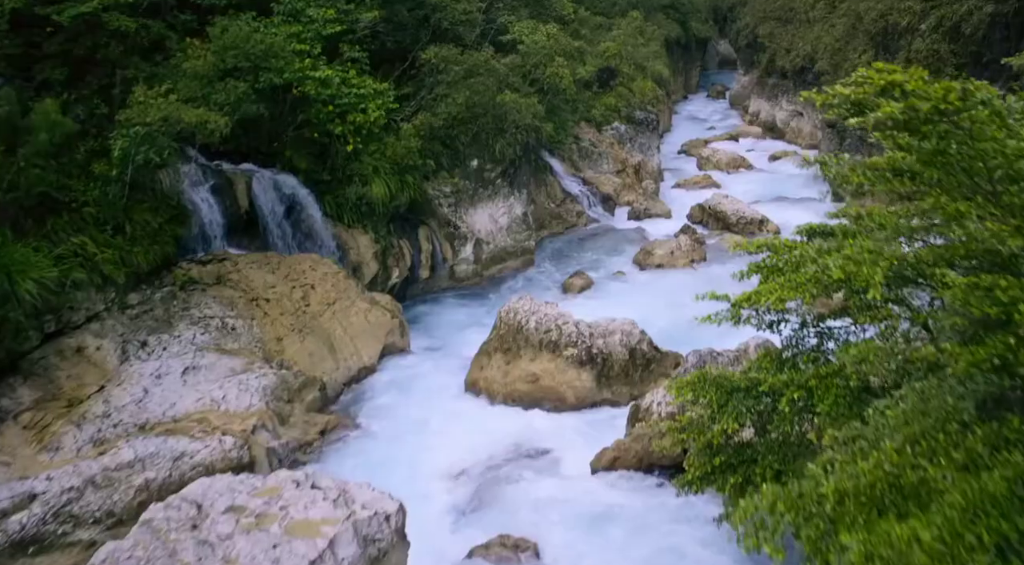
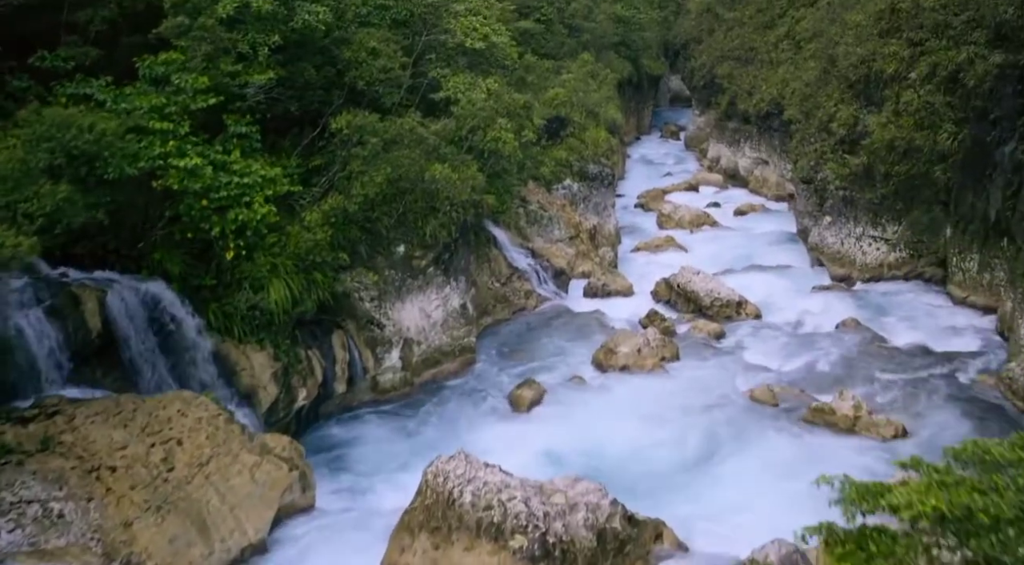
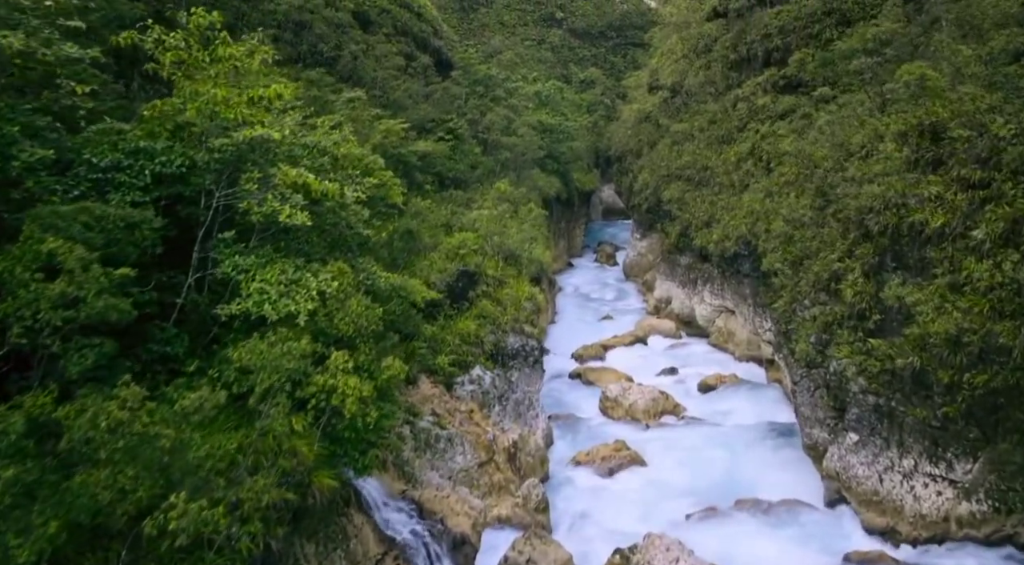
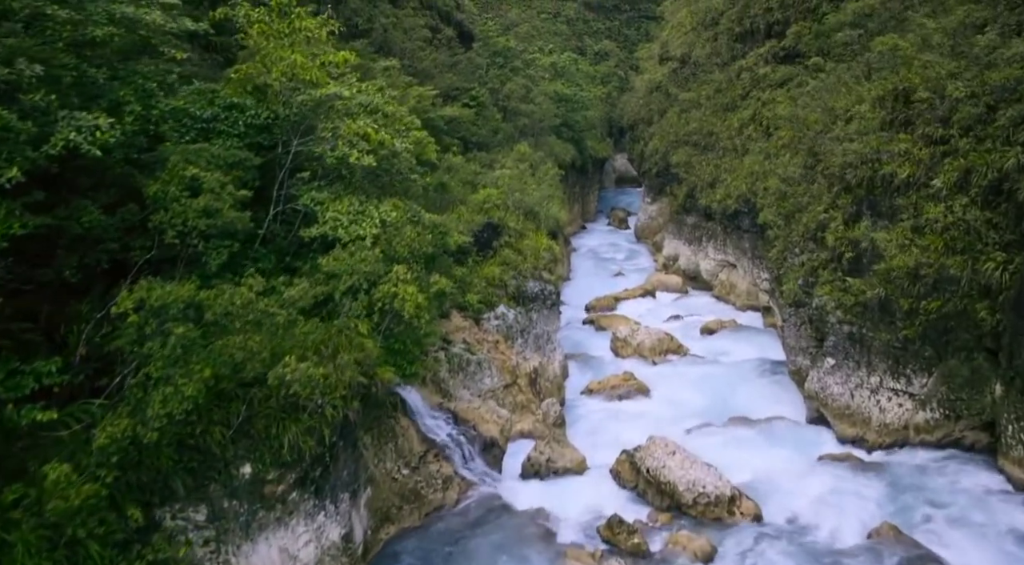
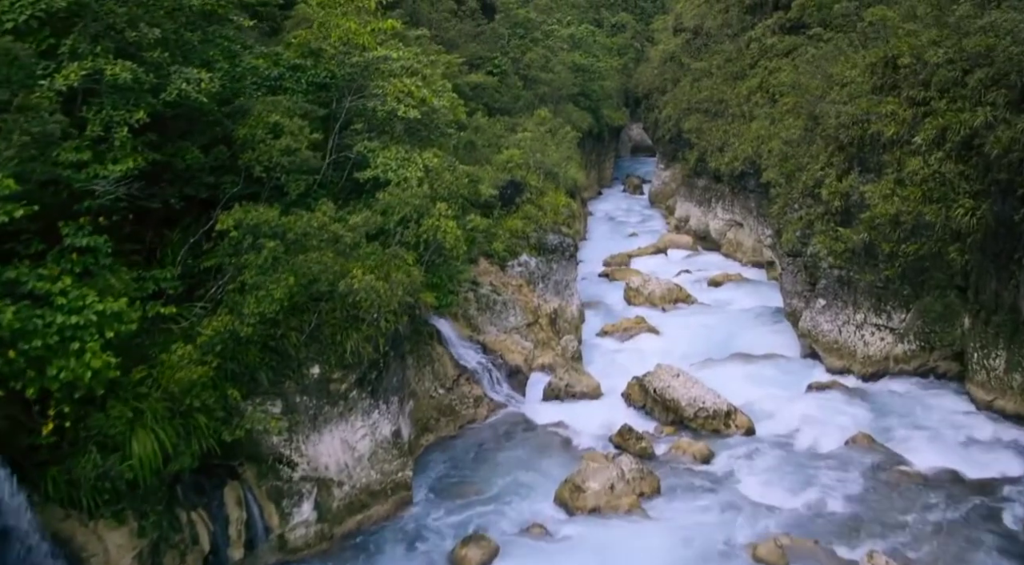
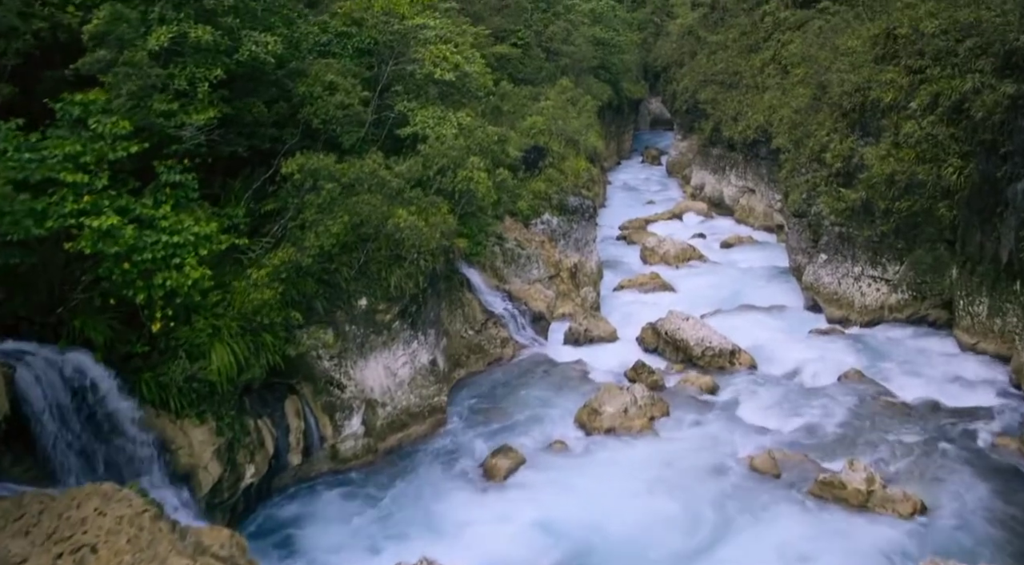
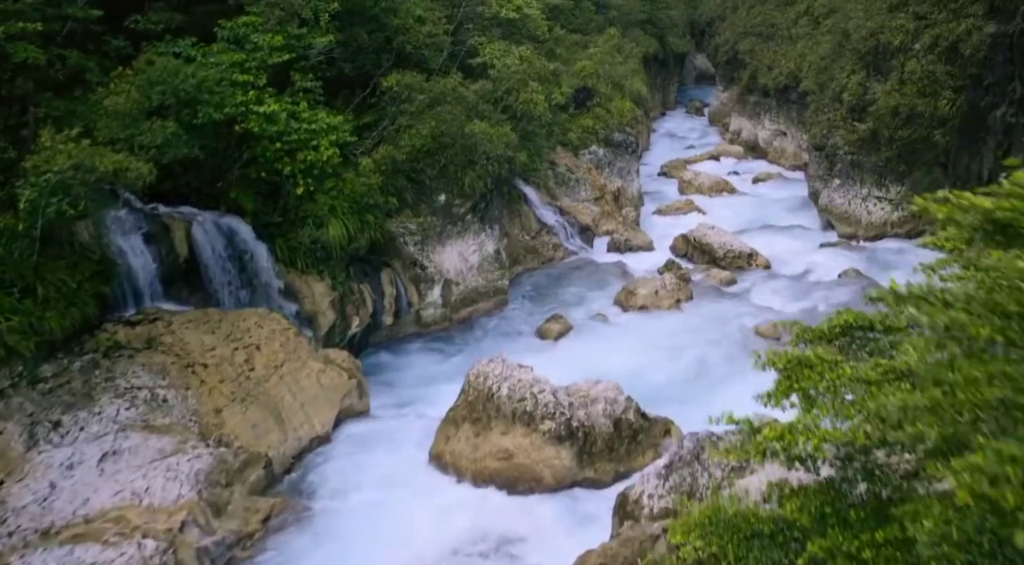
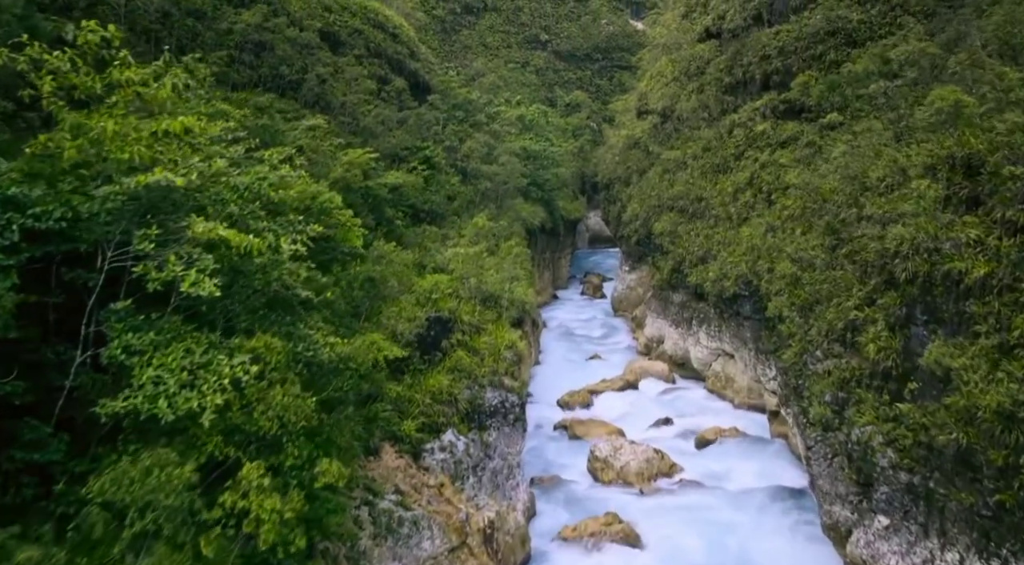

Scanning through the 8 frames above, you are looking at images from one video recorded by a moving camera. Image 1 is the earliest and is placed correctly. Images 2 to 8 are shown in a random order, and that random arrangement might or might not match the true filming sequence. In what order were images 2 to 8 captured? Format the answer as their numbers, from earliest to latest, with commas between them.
7, 2, 6, 5, 4, 3, 8
